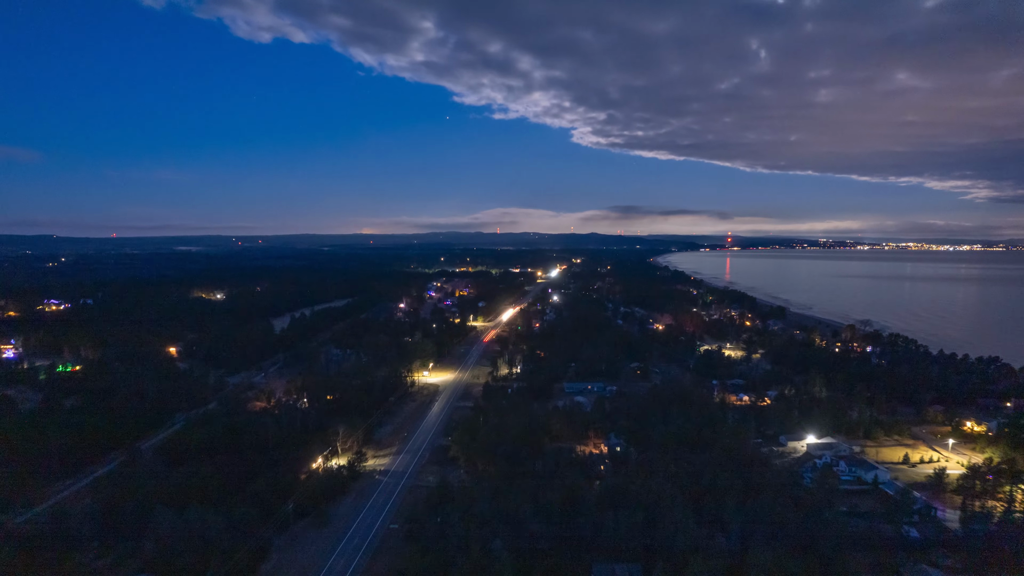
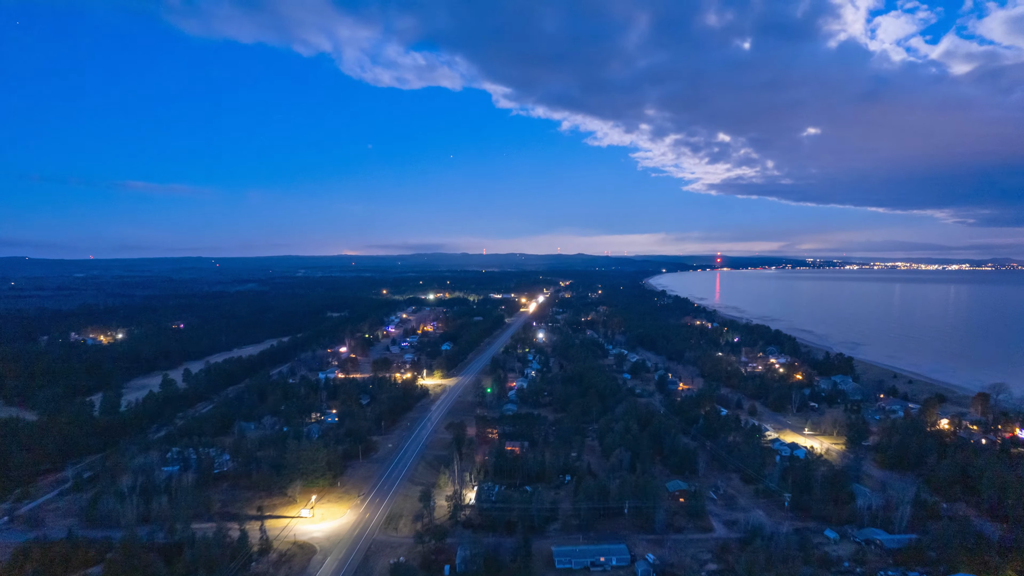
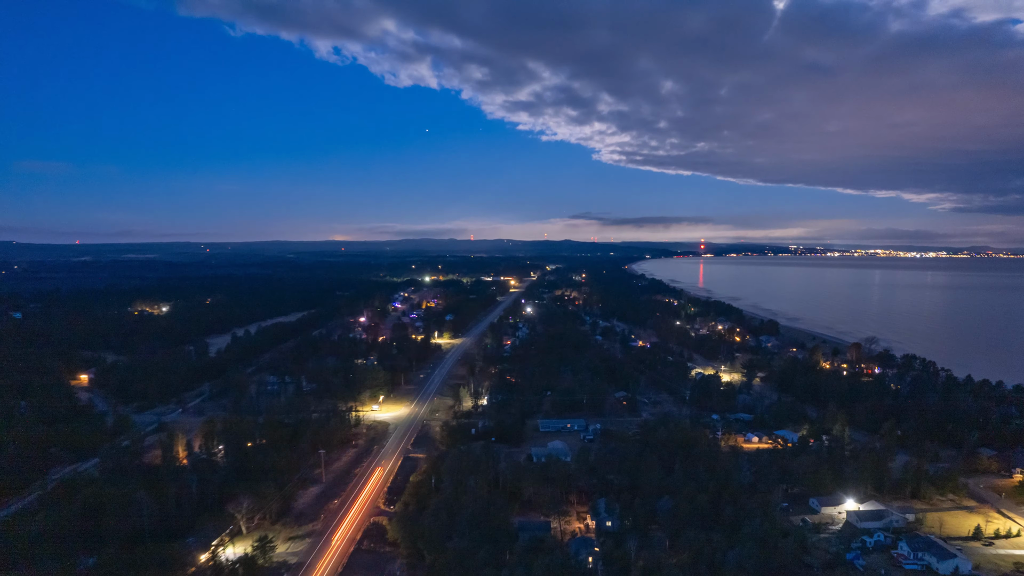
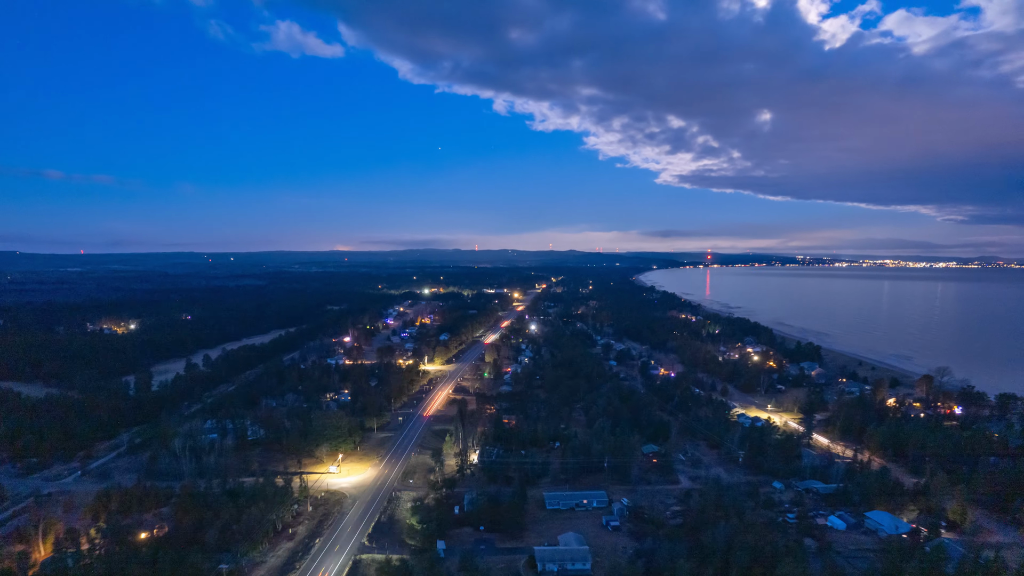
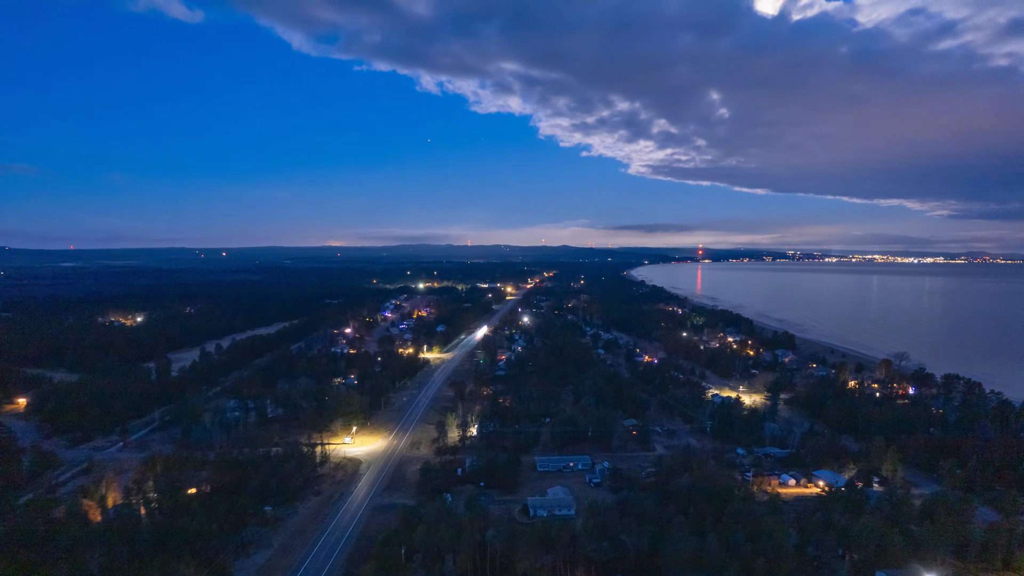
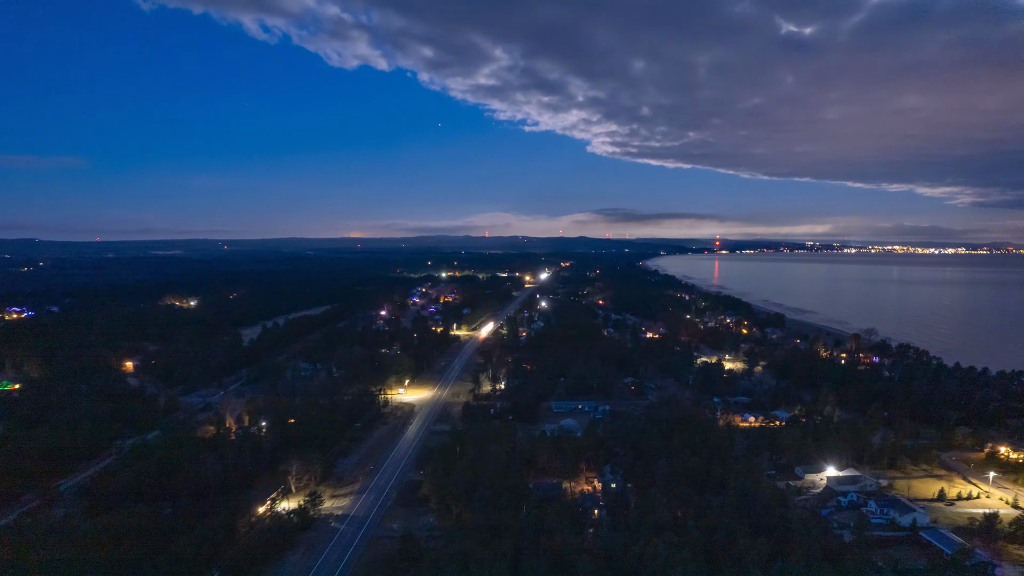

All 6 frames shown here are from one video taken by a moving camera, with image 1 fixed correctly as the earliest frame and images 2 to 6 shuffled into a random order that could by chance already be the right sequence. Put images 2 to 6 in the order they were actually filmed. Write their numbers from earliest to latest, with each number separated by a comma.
6, 3, 5, 4, 2
